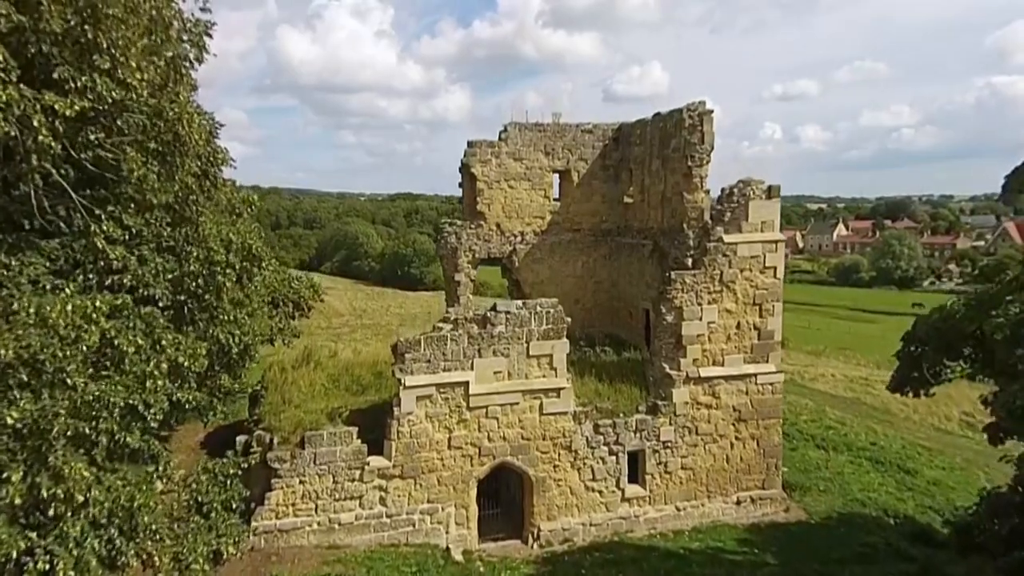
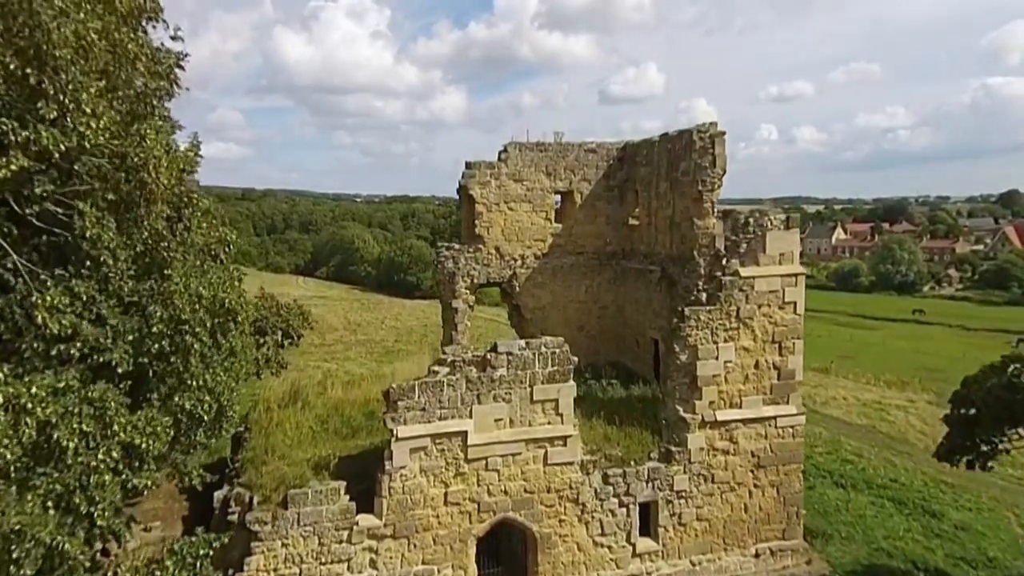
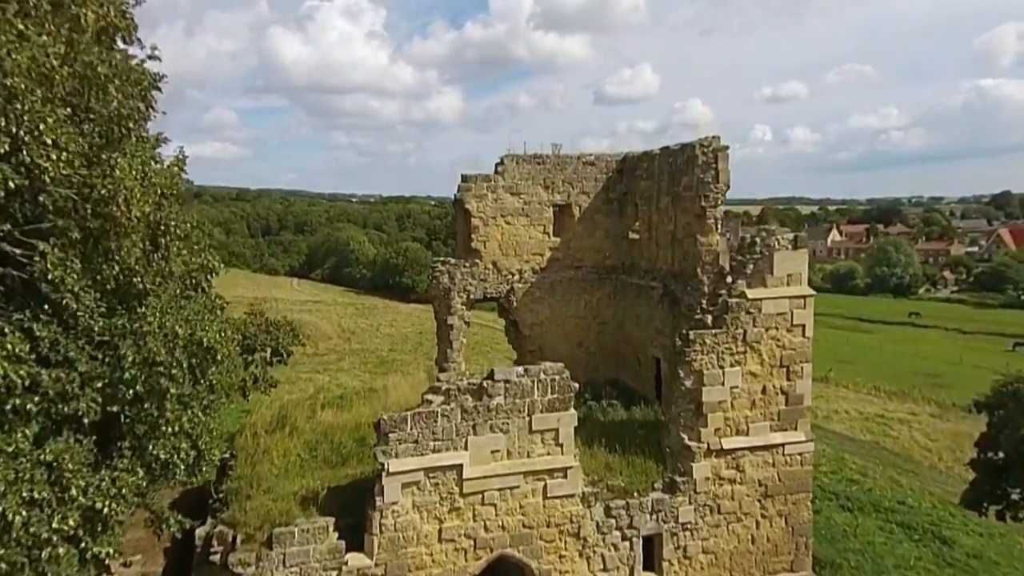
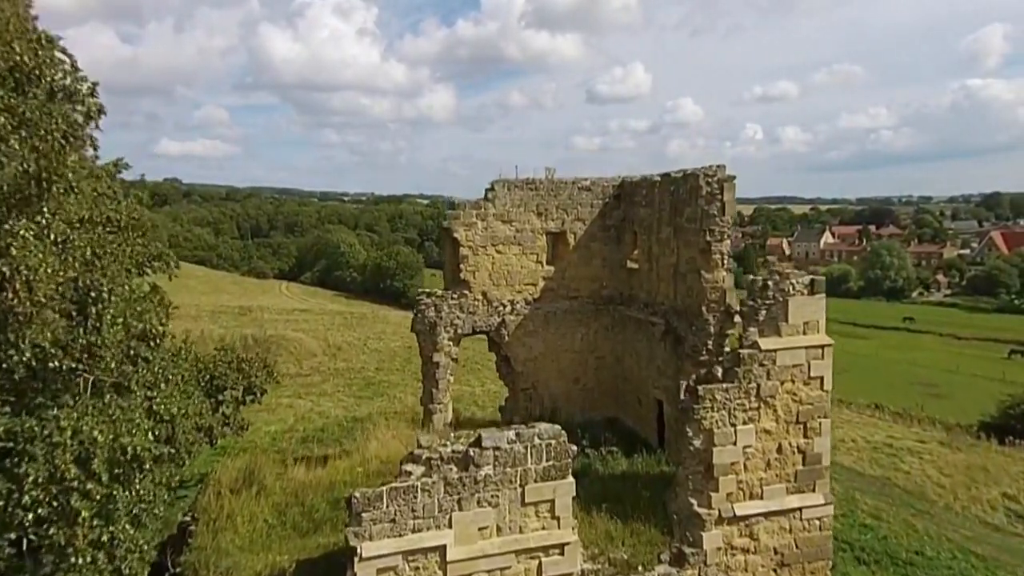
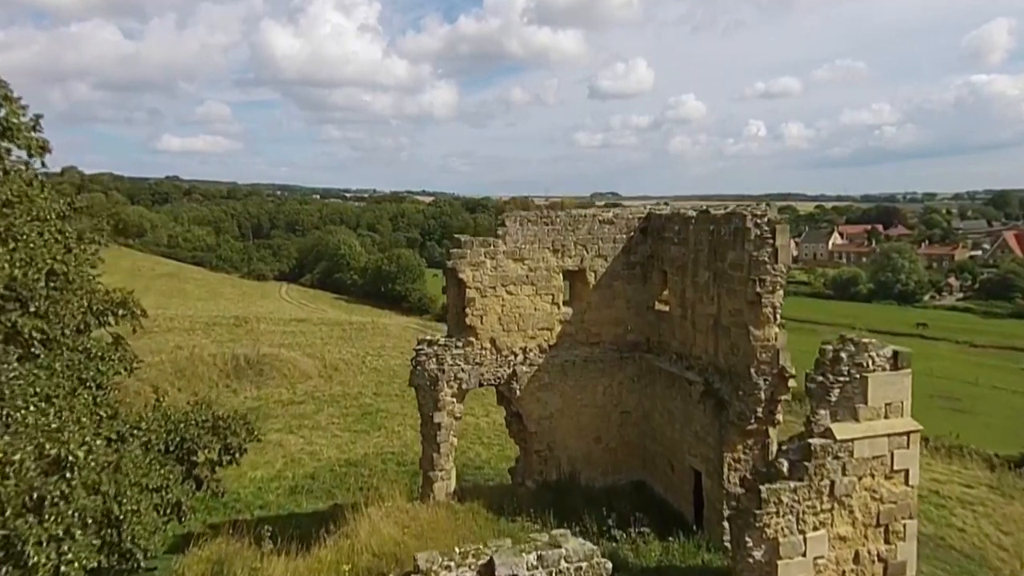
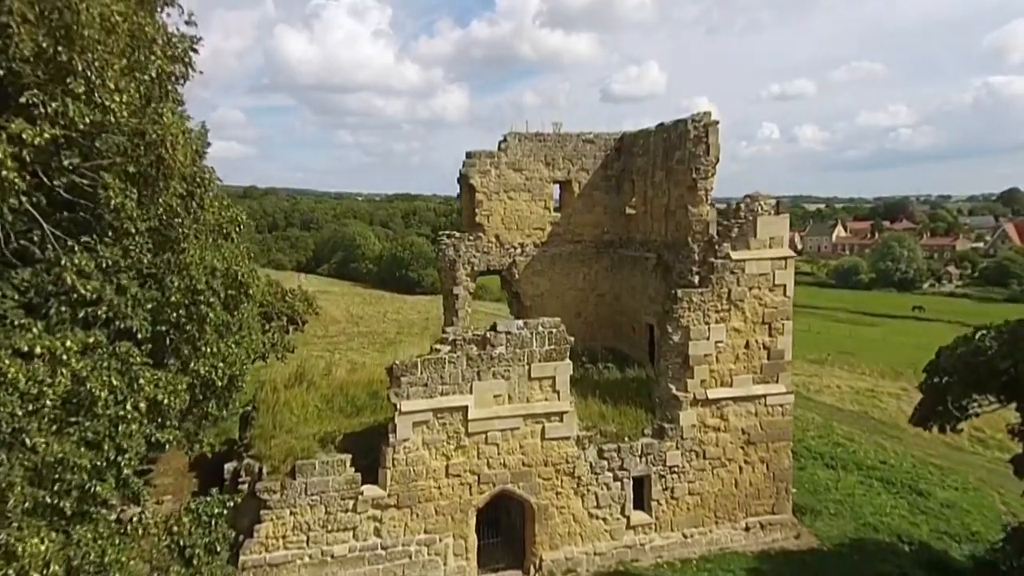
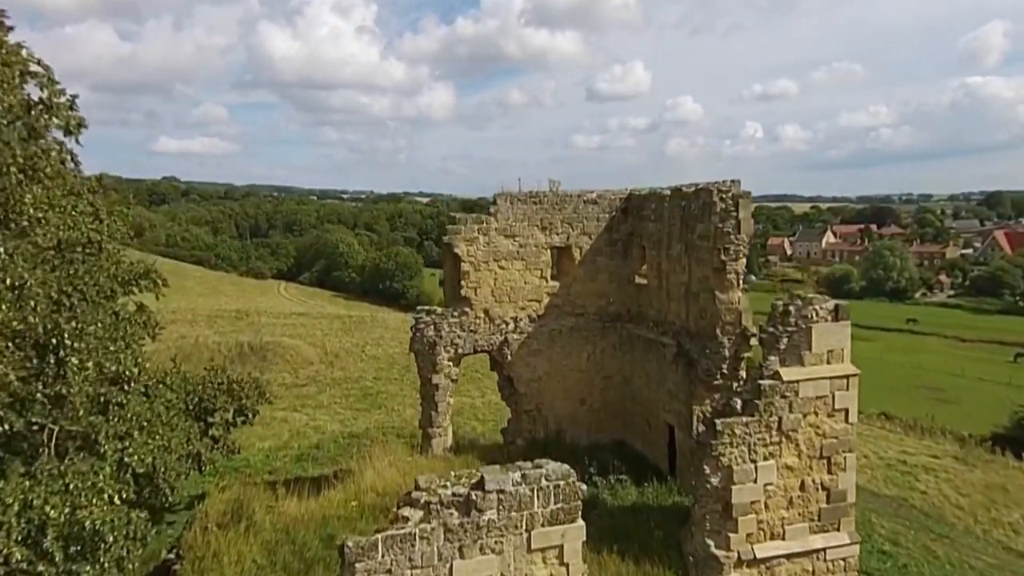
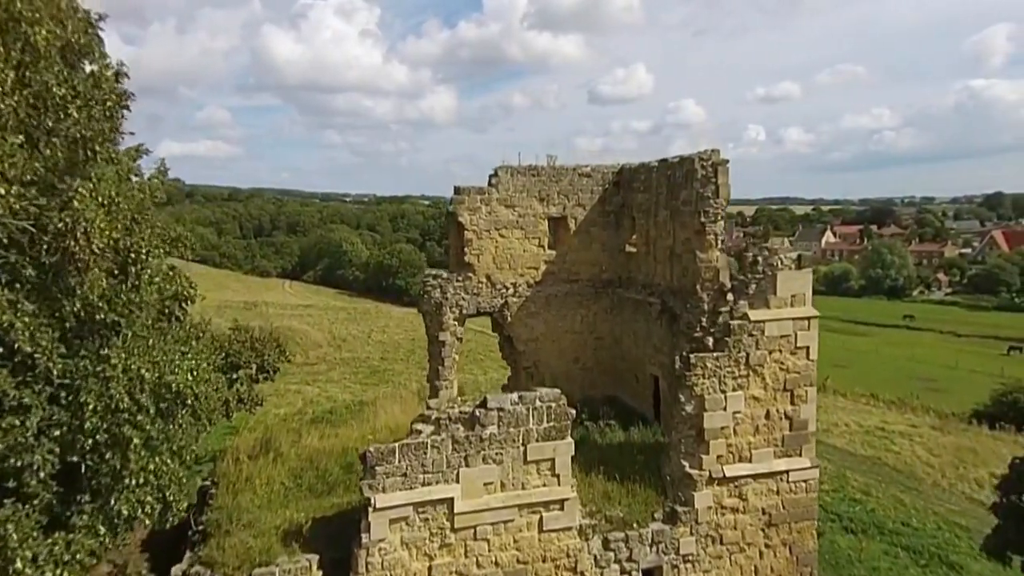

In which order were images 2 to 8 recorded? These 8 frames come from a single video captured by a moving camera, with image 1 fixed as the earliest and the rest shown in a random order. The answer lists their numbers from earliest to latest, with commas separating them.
6, 2, 3, 8, 4, 7, 5
